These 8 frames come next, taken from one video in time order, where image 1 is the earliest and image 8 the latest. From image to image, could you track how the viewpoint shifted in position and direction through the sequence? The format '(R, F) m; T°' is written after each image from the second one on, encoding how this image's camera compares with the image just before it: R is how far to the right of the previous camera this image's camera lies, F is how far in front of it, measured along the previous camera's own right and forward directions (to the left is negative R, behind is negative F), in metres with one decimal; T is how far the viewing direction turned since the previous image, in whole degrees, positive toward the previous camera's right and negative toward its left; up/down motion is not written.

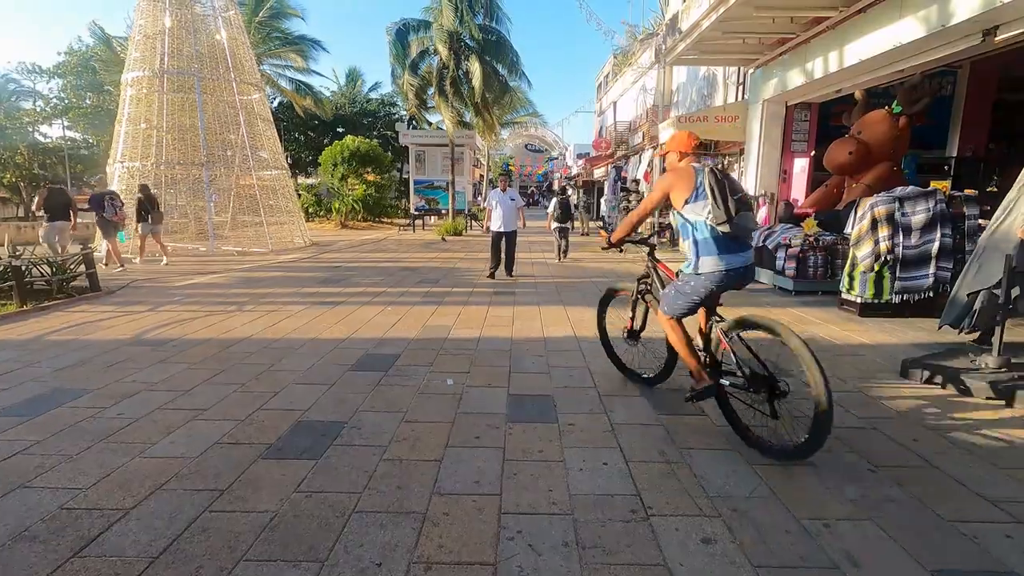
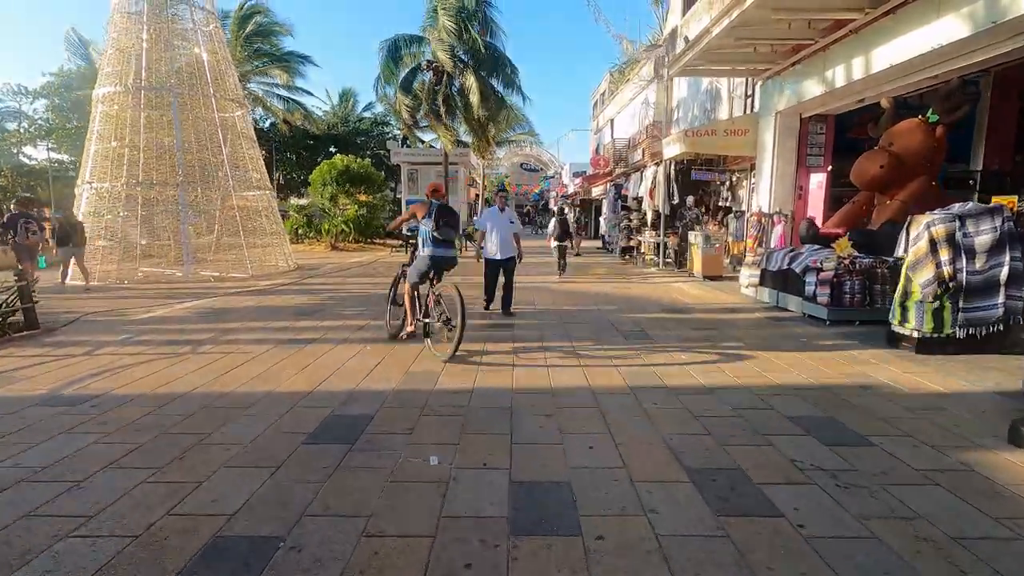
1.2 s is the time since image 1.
(0.0, +0.9) m; 0°
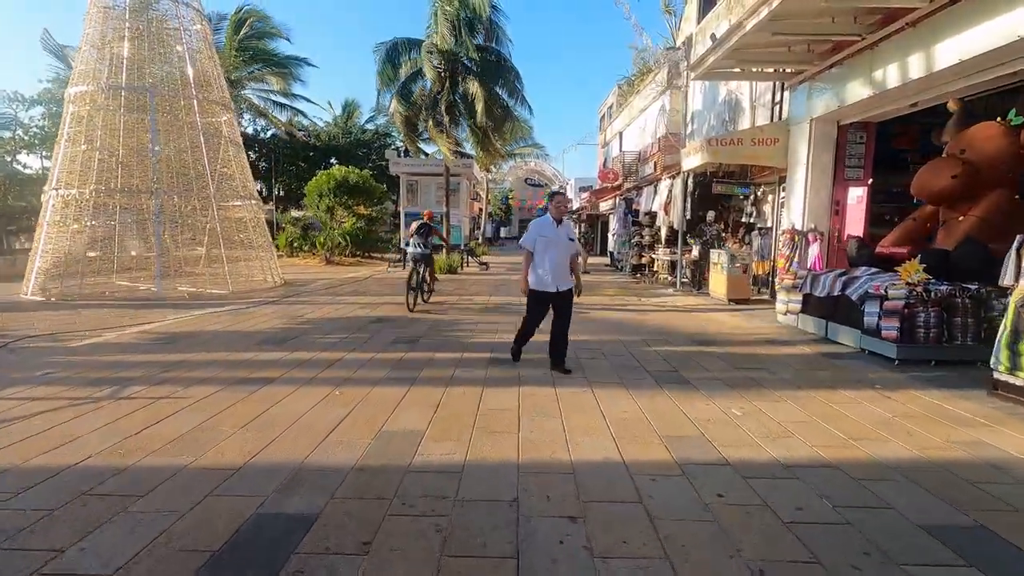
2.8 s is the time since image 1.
(0.0, +1.1) m; 0°
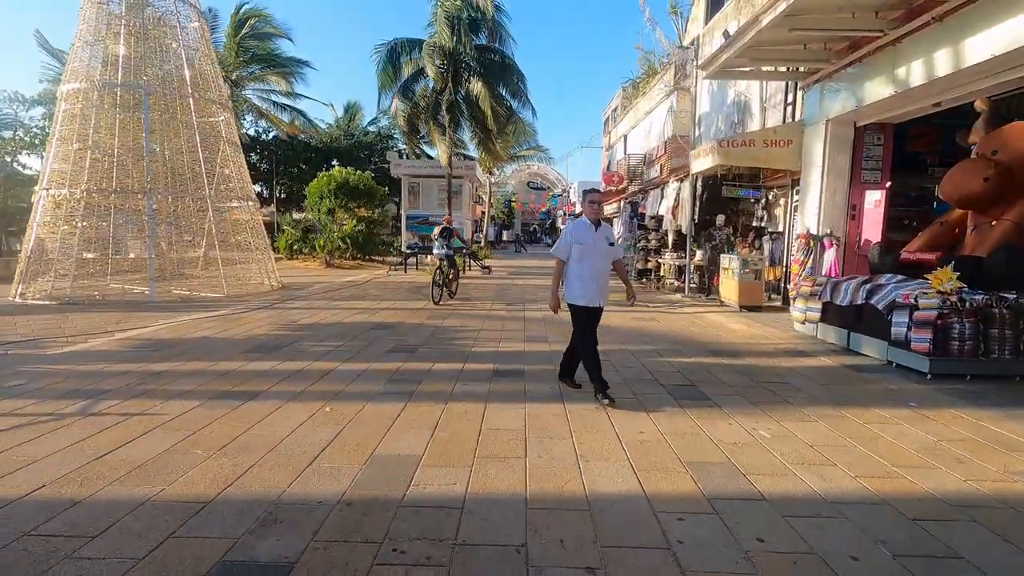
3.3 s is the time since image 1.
(0.0, +0.4) m; 0°
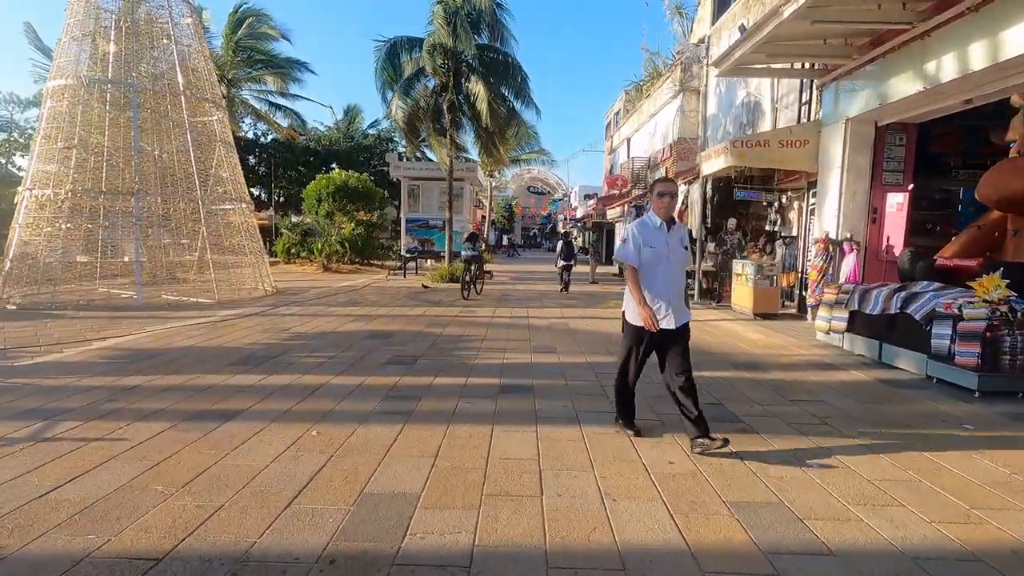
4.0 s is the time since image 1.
(-0.1, +0.5) m; 0°
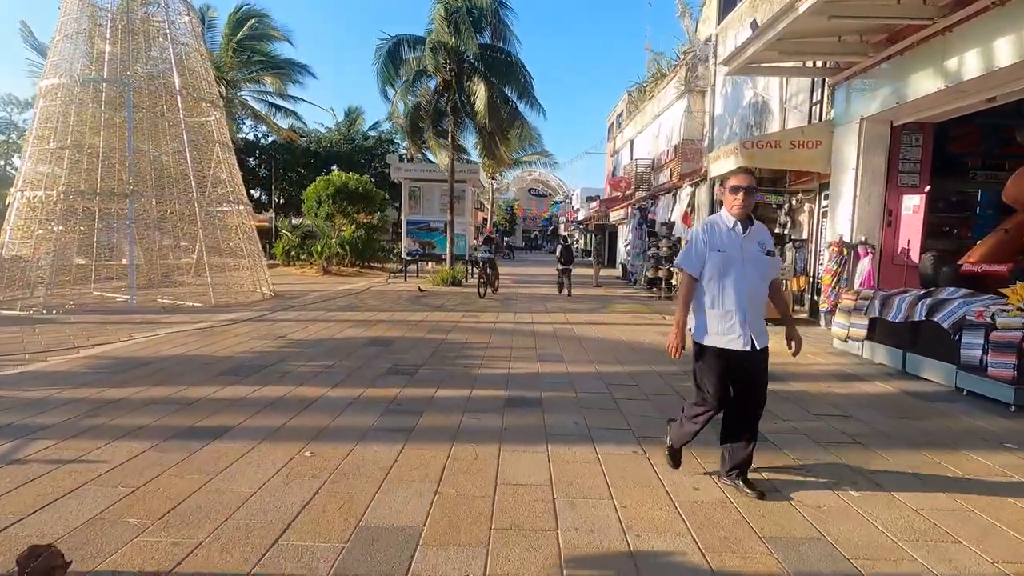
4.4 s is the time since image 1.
(-0.1, +0.3) m; 0°
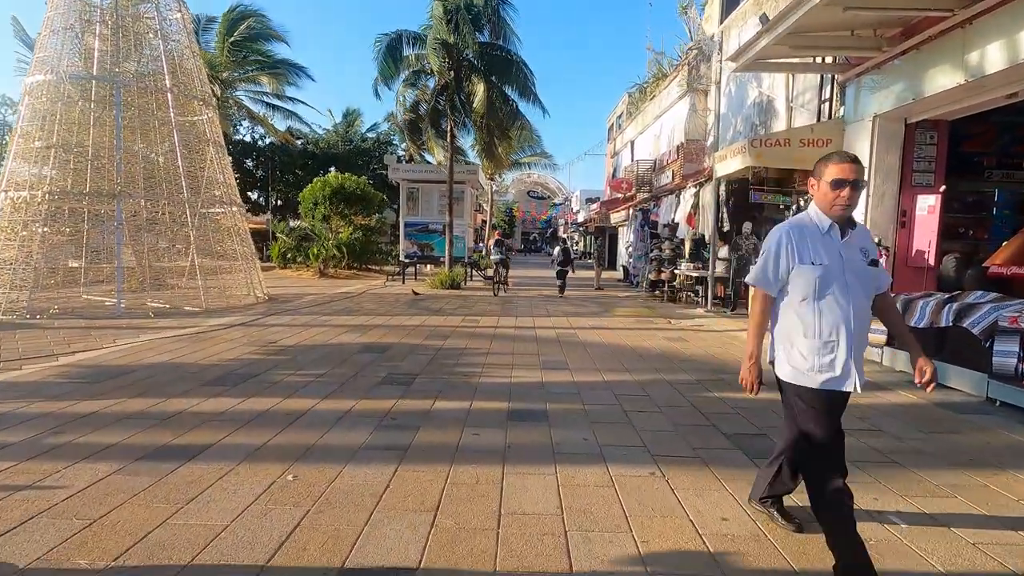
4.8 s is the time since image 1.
(0.0, +0.3) m; 0°
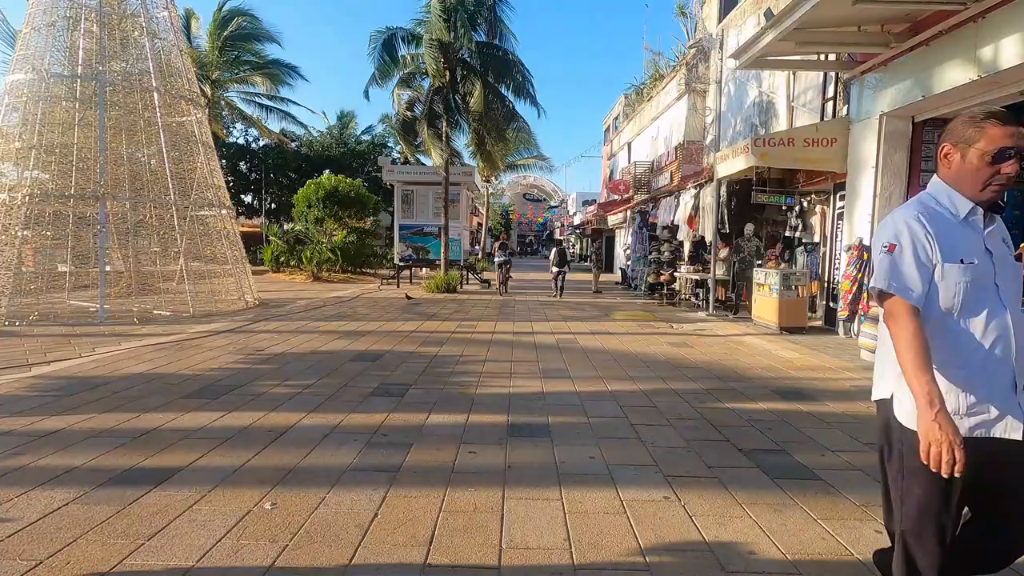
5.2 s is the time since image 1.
(0.0, +0.3) m; 0°
